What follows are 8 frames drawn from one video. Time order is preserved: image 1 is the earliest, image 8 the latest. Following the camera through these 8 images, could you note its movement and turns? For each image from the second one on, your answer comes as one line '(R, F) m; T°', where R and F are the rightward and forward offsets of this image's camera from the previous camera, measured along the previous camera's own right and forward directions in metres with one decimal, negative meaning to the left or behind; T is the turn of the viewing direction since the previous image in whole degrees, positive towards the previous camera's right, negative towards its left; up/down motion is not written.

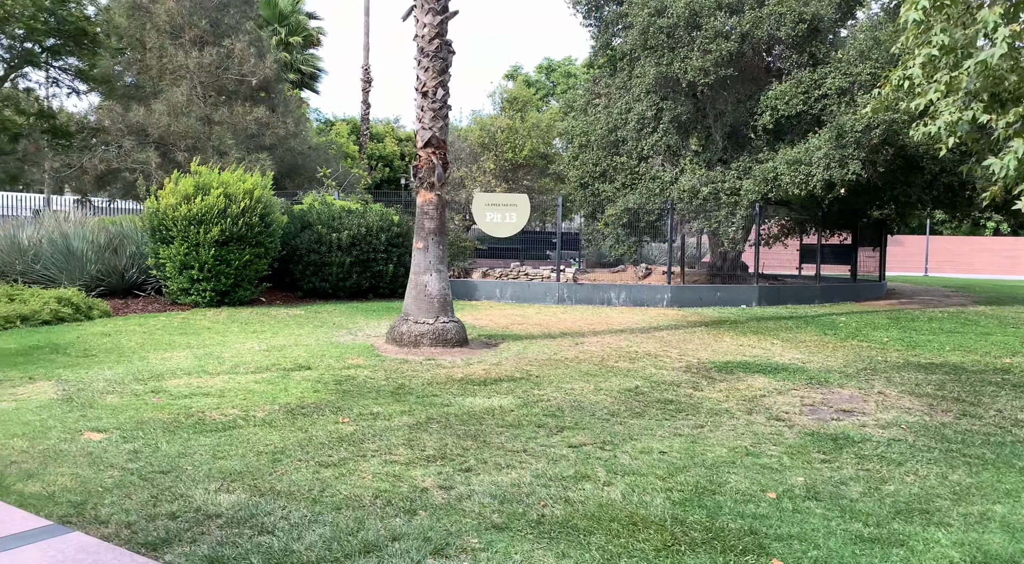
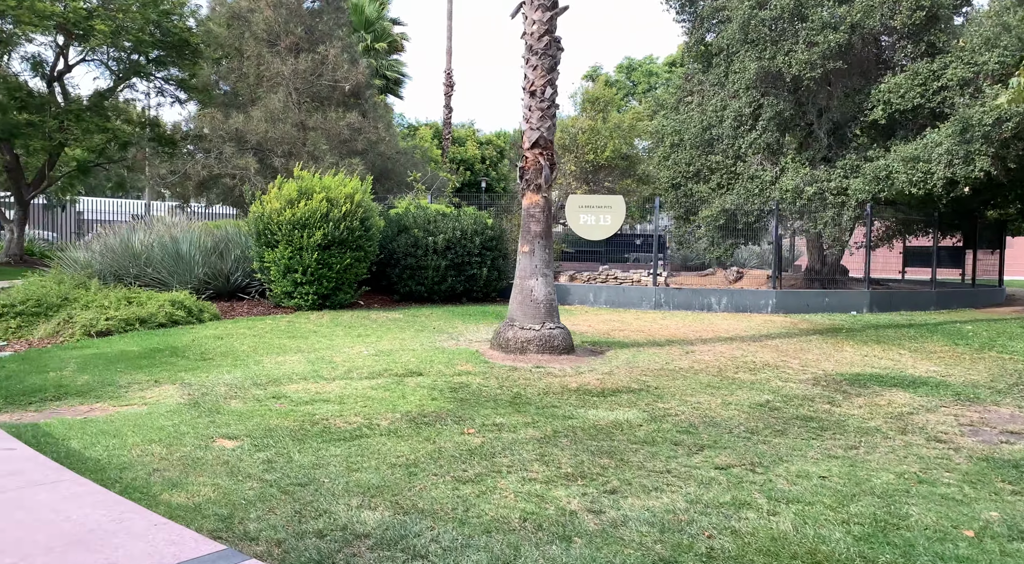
(-0.4, +0.2) m; -6°
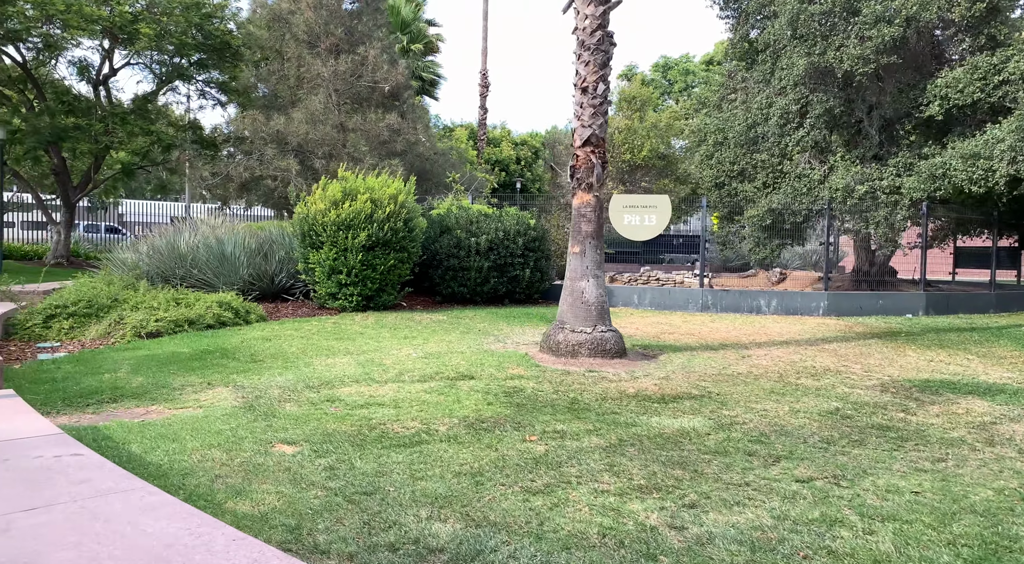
(-0.2, +0.2) m; -2°
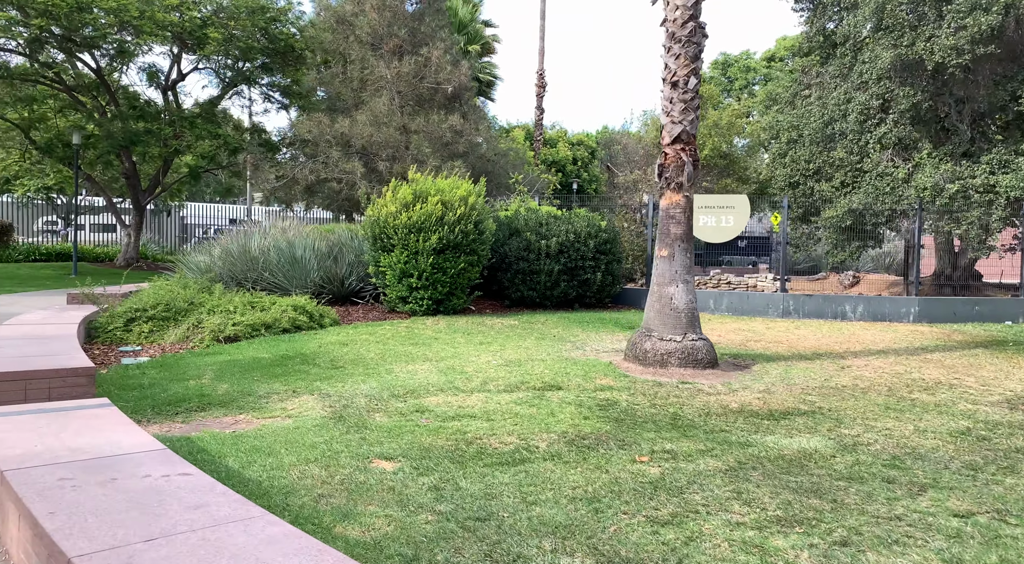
(-0.4, +0.3) m; -4°
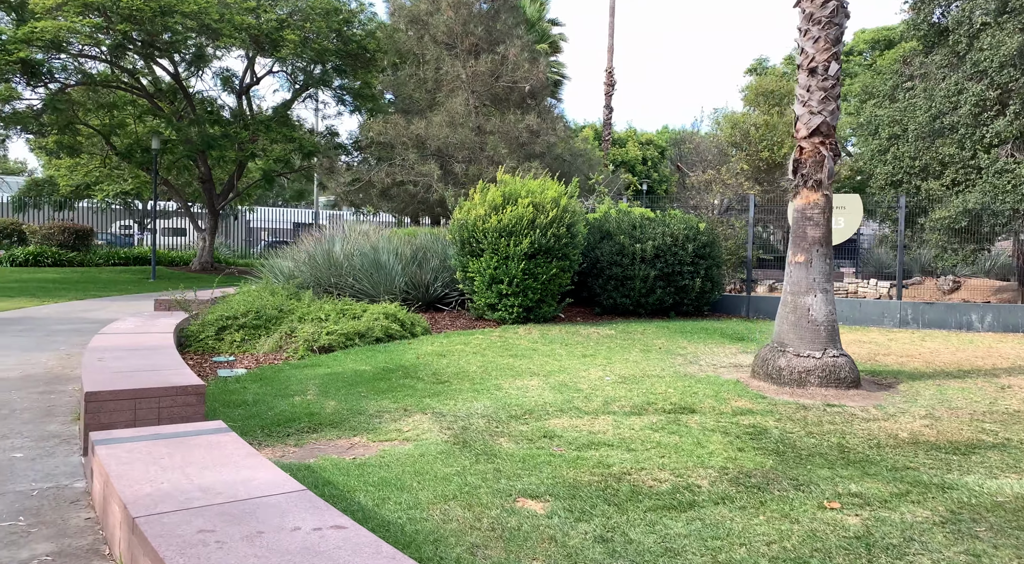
(-0.6, +0.5) m; -4°
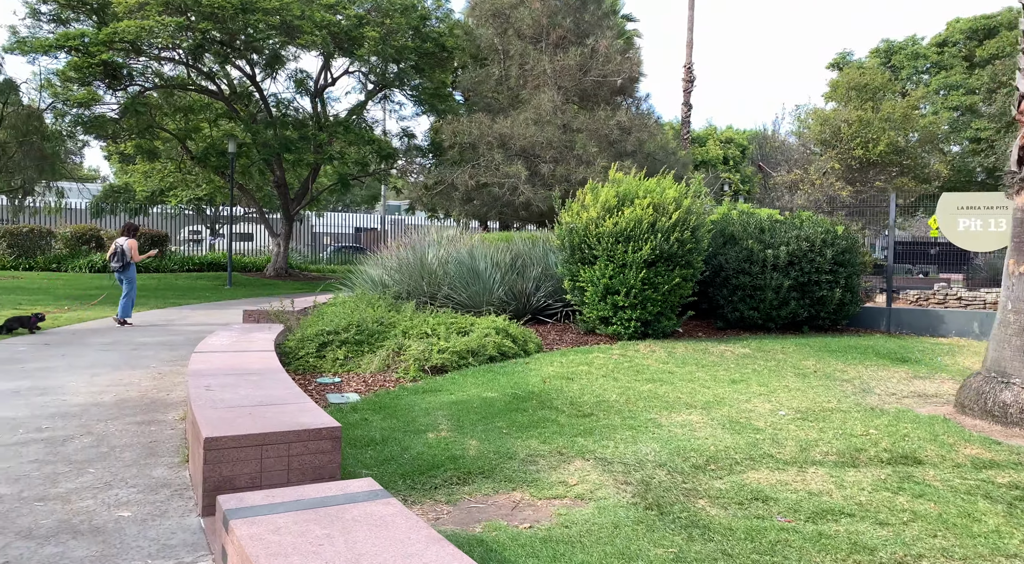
(-0.8, +1.0) m; -4°
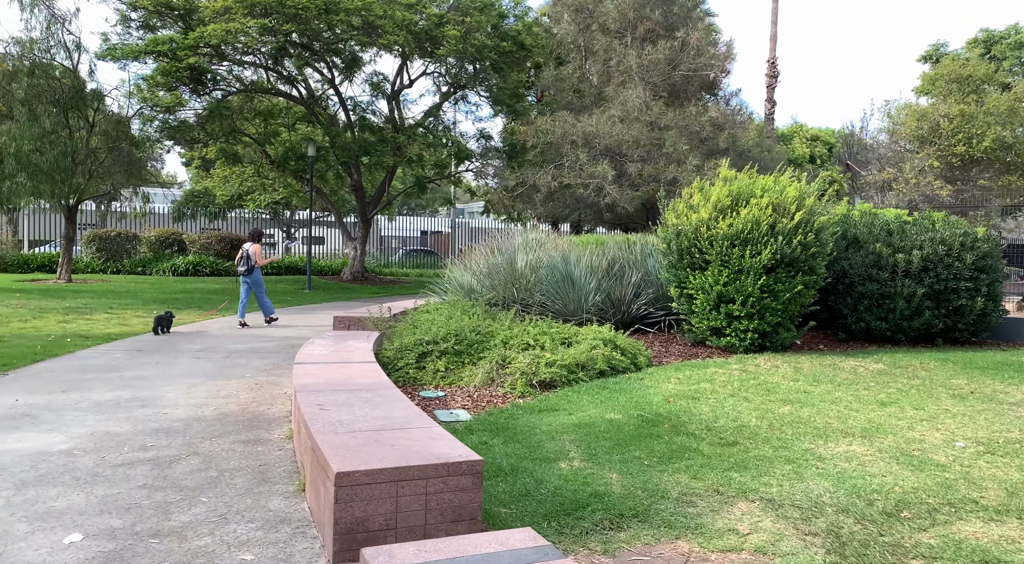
(-0.5, +0.5) m; -5°
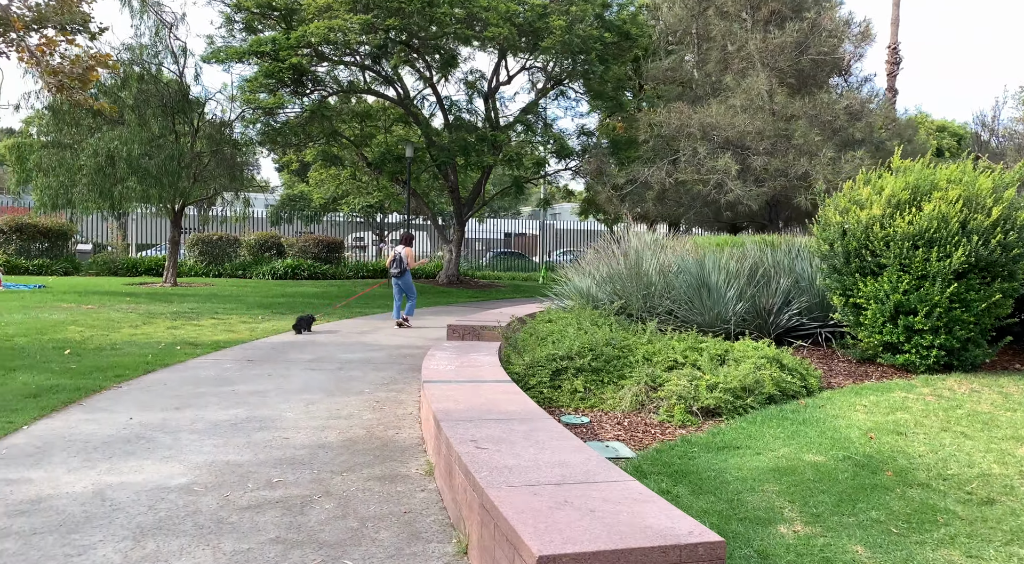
(-0.6, +0.9) m; -6°
